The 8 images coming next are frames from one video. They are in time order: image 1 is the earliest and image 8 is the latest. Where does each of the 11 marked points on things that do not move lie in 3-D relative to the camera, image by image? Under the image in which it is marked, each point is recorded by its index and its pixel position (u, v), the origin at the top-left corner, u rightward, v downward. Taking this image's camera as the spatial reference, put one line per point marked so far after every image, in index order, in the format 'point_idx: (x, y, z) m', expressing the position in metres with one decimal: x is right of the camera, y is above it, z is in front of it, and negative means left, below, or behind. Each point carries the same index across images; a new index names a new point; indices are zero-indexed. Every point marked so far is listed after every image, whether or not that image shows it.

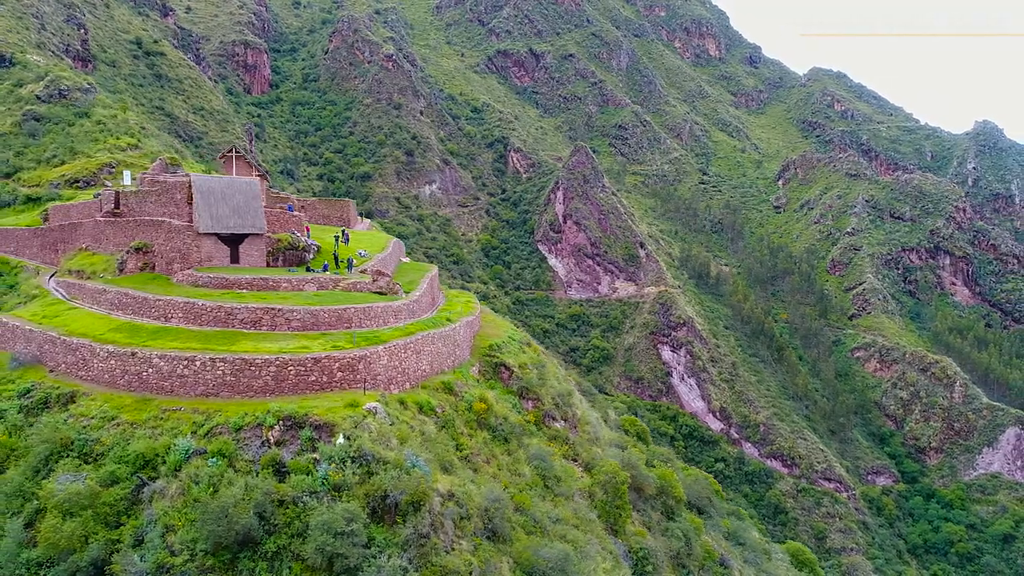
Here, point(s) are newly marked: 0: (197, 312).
0: (-9.1, -0.7, +19.5) m
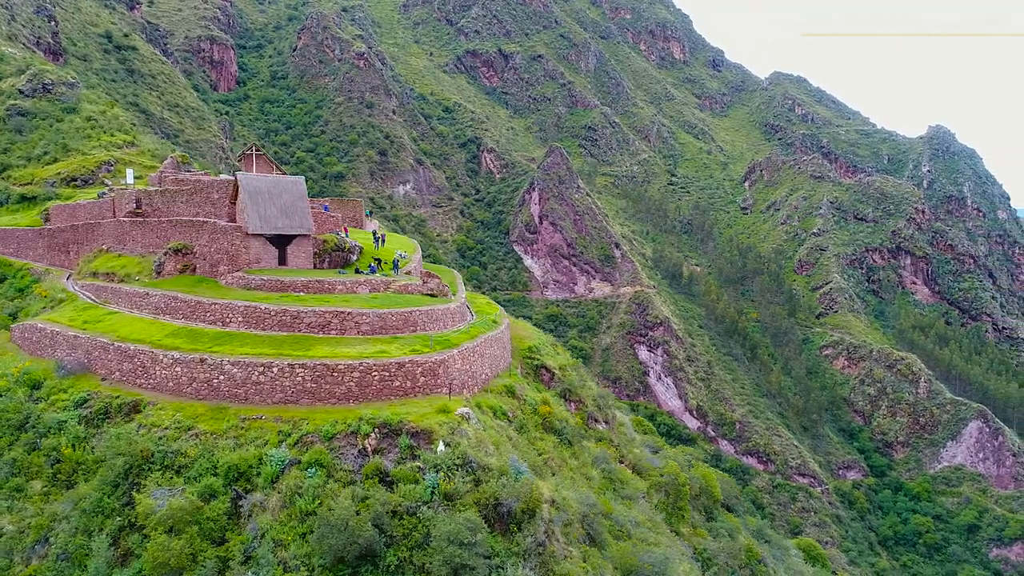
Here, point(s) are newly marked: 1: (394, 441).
0: (-7.0, -0.8, +18.8) m
1: (-2.6, -3.4, +14.9) m
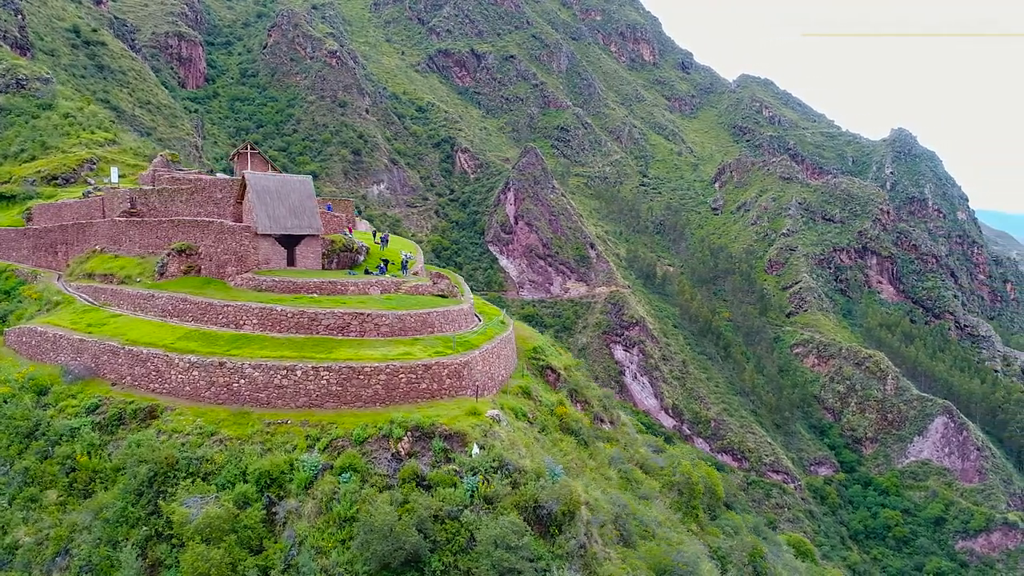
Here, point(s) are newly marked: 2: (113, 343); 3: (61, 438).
0: (-6.4, -0.8, +18.4) m
1: (-1.8, -3.4, +14.7) m
2: (-10.8, -1.5, +18.4) m
3: (-10.8, -3.6, +16.1) m
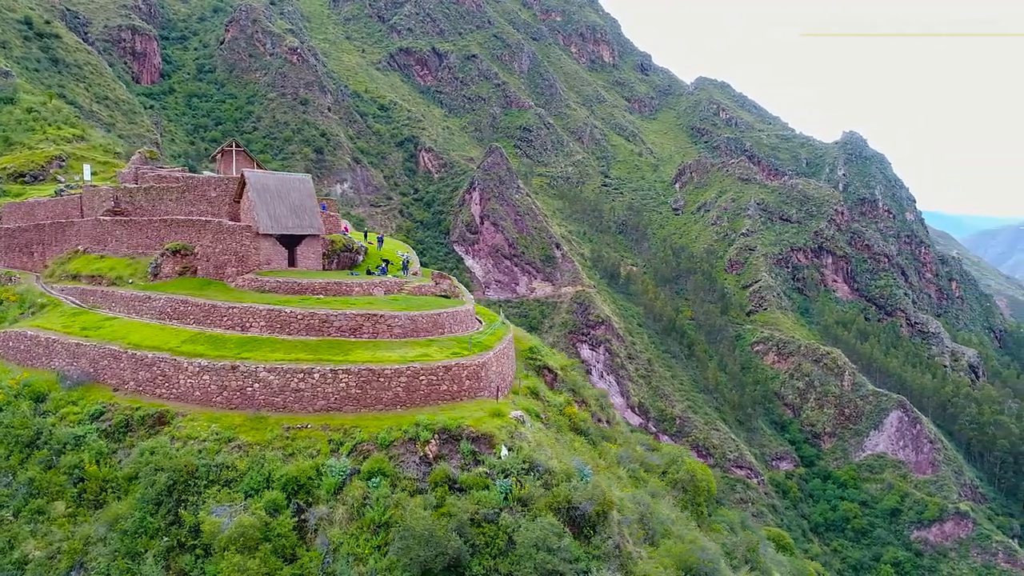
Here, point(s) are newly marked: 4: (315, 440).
0: (-6.0, -0.8, +18.0) m
1: (-1.2, -3.4, +14.6) m
2: (-10.4, -1.5, +17.7) m
3: (-10.2, -3.6, +15.5) m
4: (-4.3, -3.3, +14.7) m
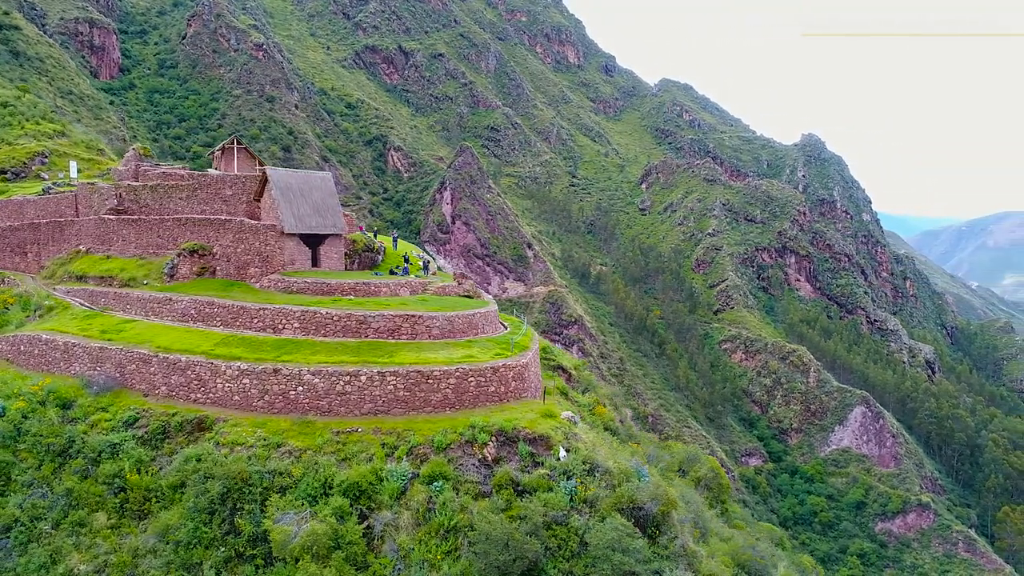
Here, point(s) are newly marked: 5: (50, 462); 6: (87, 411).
0: (-5.0, -0.9, +17.6) m
1: (0.0, -3.4, +14.4) m
2: (-9.3, -1.6, +17.1) m
3: (-9.0, -3.7, +14.9) m
4: (-3.1, -3.3, +14.4) m
5: (-10.2, -3.8, +15.0) m
6: (-10.0, -2.9, +16.0) m
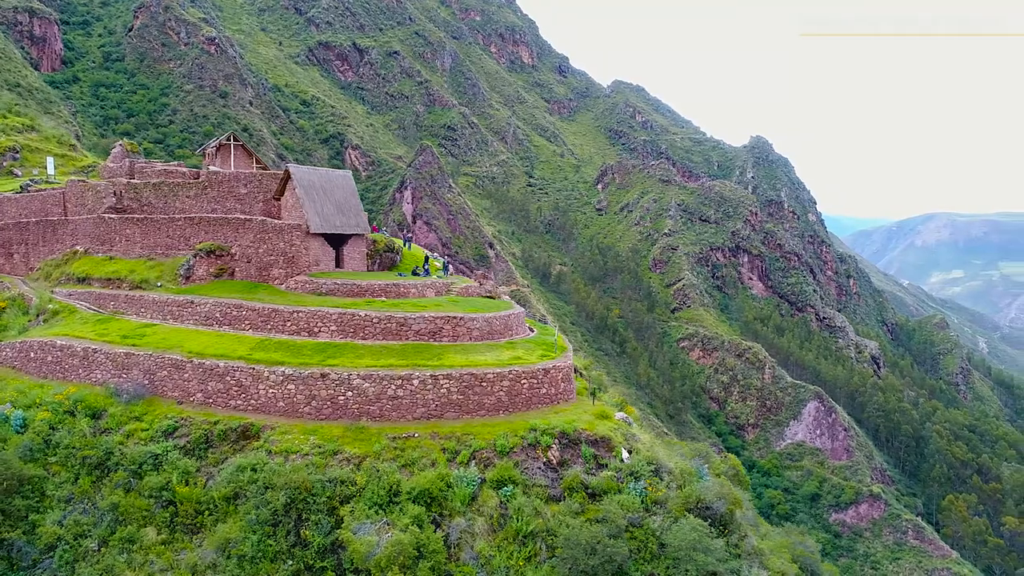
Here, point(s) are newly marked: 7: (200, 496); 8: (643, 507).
0: (-3.9, -0.9, +17.1) m
1: (+1.3, -3.5, +14.3) m
2: (-8.2, -1.6, +16.3) m
3: (-7.7, -3.7, +14.1) m
4: (-1.7, -3.4, +14.0) m
5: (-8.9, -3.9, +14.2) m
6: (-8.8, -3.0, +15.2) m
7: (-6.3, -4.1, +13.6) m
8: (+2.5, -4.2, +13.1) m
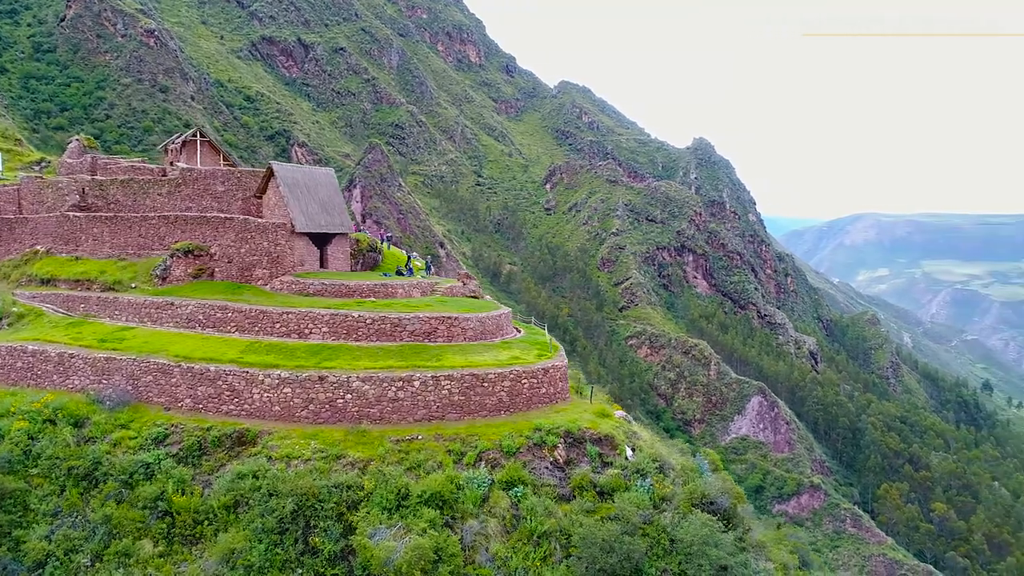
0: (-4.0, -0.9, +16.8) m
1: (+1.4, -3.5, +14.4) m
2: (-8.2, -1.7, +15.7) m
3: (-7.6, -3.7, +13.5) m
4: (-1.6, -3.4, +13.9) m
5: (-8.8, -3.9, +13.5) m
6: (-8.7, -3.0, +14.5) m
7: (-6.1, -4.2, +13.1) m
8: (+2.7, -4.2, +13.3) m
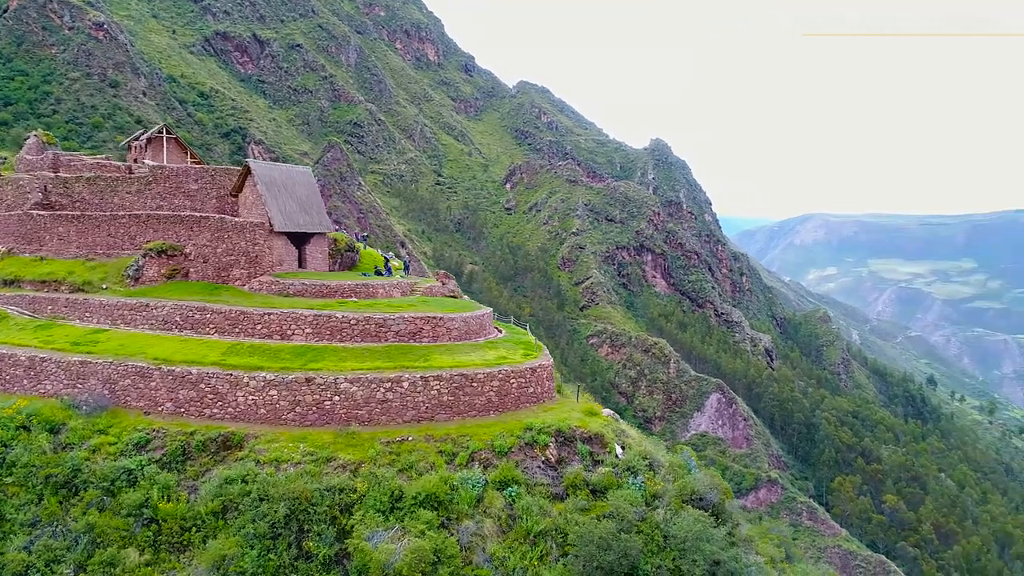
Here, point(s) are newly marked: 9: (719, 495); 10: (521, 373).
0: (-4.3, -0.9, +16.6) m
1: (+1.3, -3.5, +14.5) m
2: (-8.4, -1.7, +15.2) m
3: (-7.7, -3.8, +13.1) m
4: (-1.8, -3.4, +13.9) m
5: (-8.9, -4.0, +13.0) m
6: (-8.9, -3.0, +14.1) m
7: (-6.2, -4.2, +12.8) m
8: (+2.6, -4.2, +13.5) m
9: (+4.4, -4.4, +14.4) m
10: (+0.1, -2.0, +16.2) m
